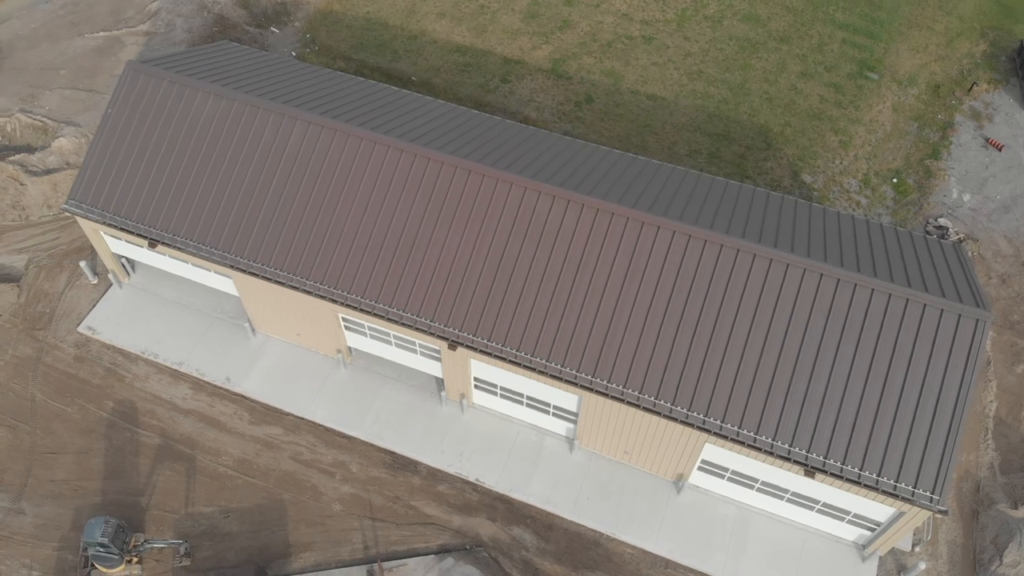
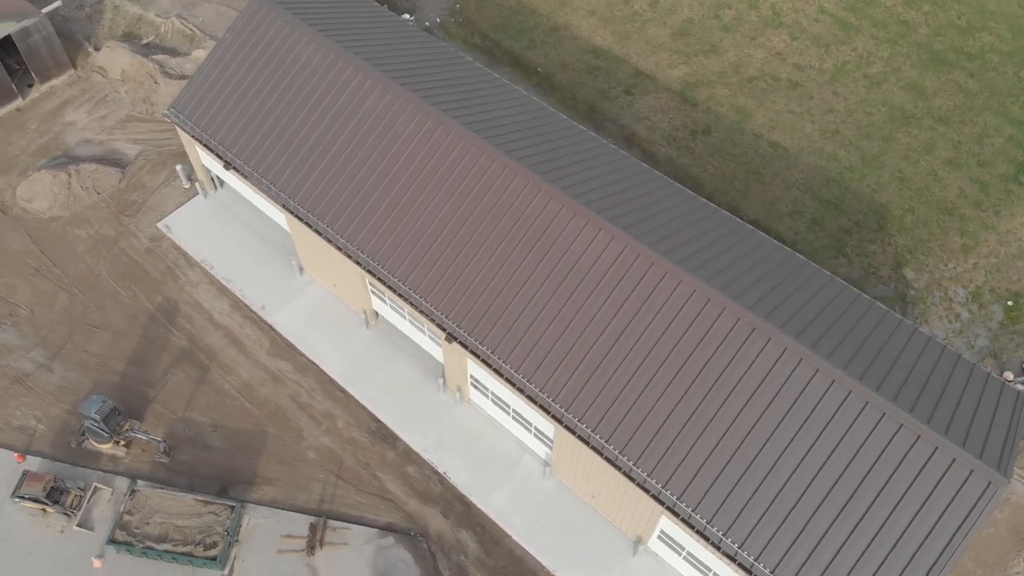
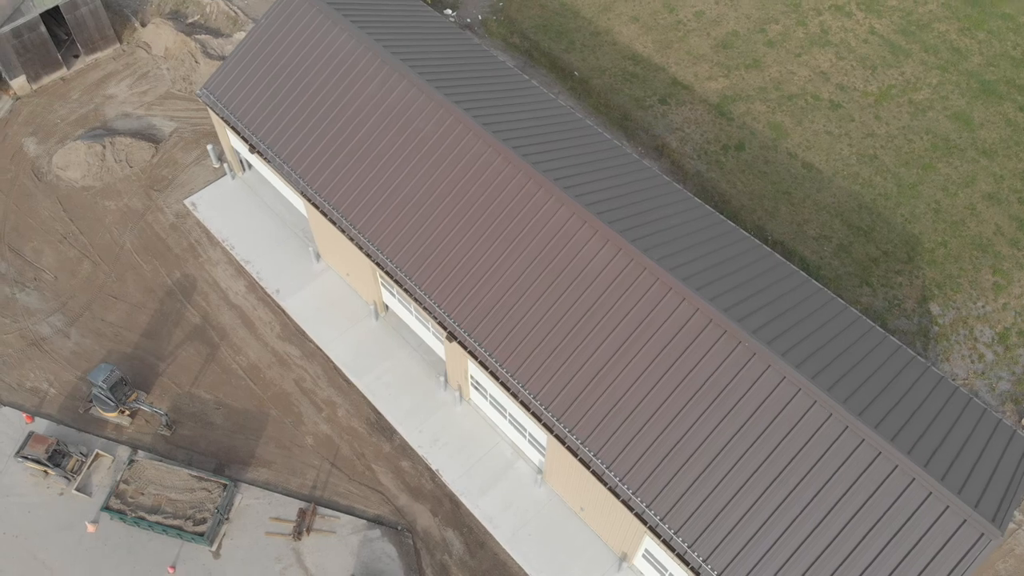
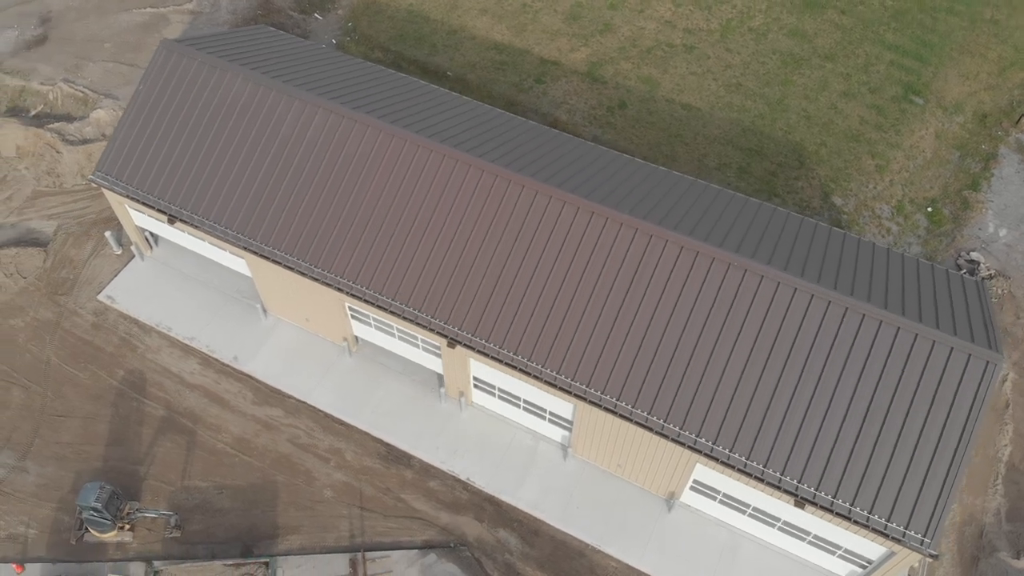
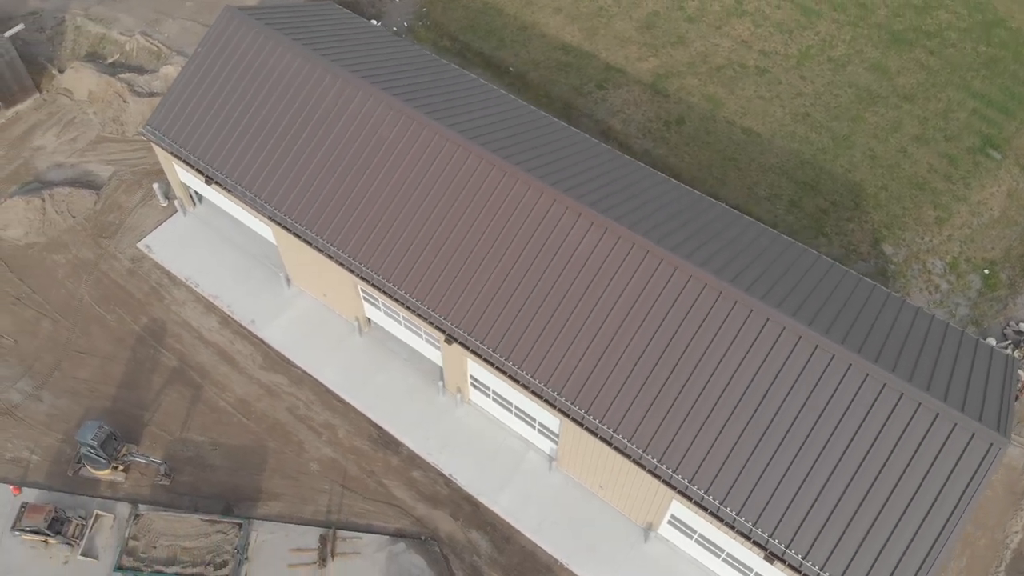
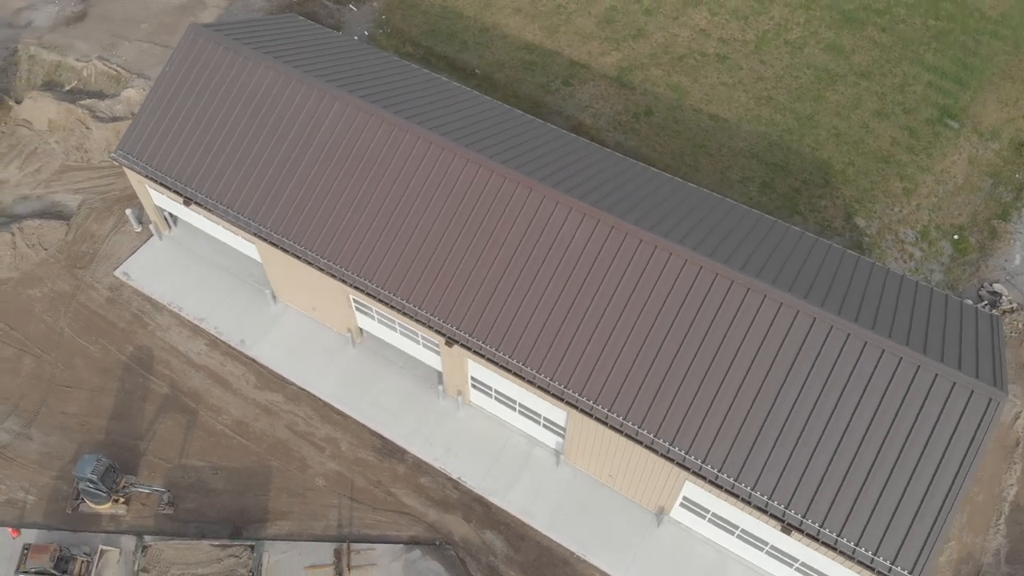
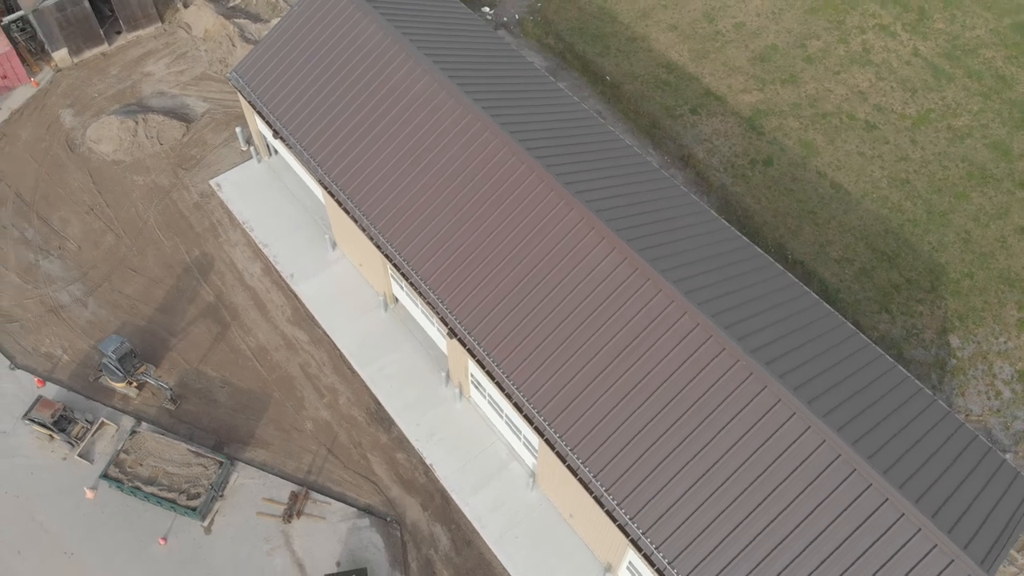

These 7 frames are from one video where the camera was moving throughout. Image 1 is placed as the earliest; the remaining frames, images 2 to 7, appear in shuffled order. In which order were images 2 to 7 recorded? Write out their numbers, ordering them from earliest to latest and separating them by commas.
4, 6, 5, 2, 3, 7
